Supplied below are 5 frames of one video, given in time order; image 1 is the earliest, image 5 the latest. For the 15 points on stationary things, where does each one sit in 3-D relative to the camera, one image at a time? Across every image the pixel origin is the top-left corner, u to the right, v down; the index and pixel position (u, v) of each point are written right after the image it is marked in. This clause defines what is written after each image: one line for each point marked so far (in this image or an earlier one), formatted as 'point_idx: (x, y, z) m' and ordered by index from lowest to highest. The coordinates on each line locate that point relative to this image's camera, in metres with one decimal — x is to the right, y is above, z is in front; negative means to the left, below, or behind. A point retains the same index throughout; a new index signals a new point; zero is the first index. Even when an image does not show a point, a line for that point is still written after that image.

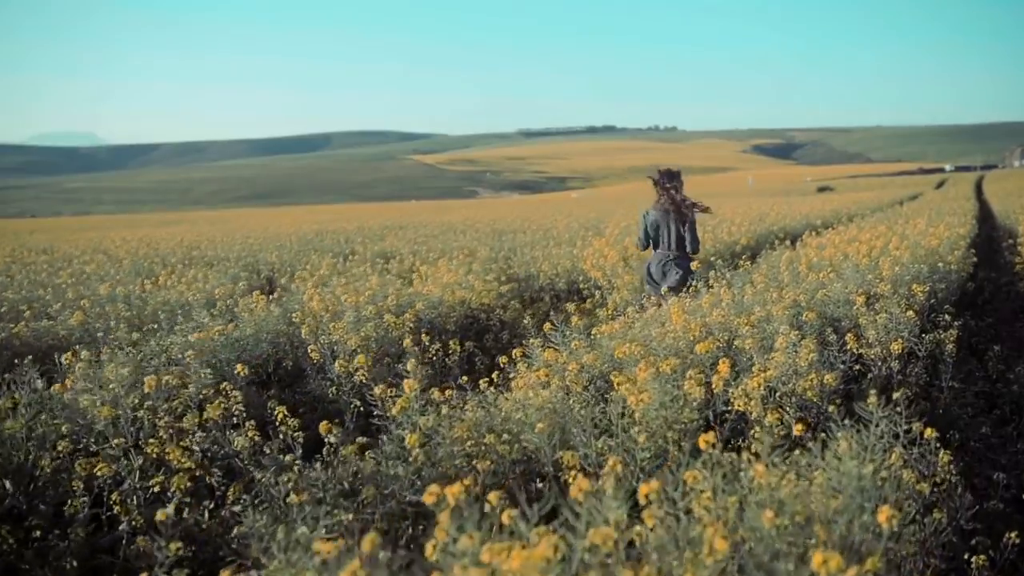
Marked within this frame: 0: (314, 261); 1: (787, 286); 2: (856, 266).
0: (-3.2, +0.5, +13.1) m
1: (+2.4, 0.0, +6.9) m
2: (+3.3, +0.2, +7.6) m
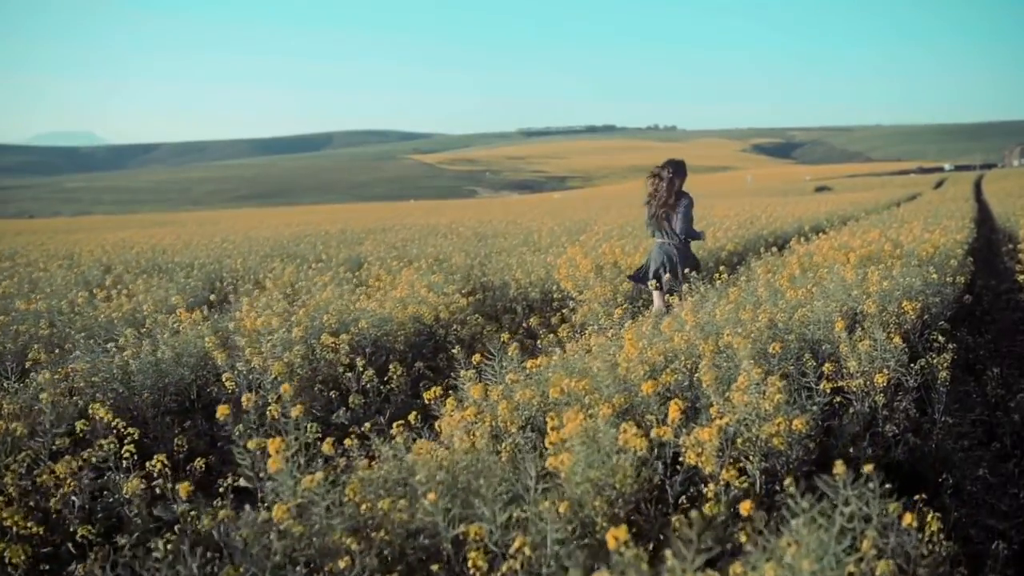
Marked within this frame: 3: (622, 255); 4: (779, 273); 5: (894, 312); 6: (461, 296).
0: (-3.6, +0.3, +12.5) m
1: (+2.0, -0.1, +6.2) m
2: (+2.9, +0.1, +7.0) m
3: (+1.5, +0.5, +10.8) m
4: (+2.5, +0.1, +7.6) m
5: (+2.9, -0.2, +6.0) m
6: (-0.6, -0.1, +9.1) m
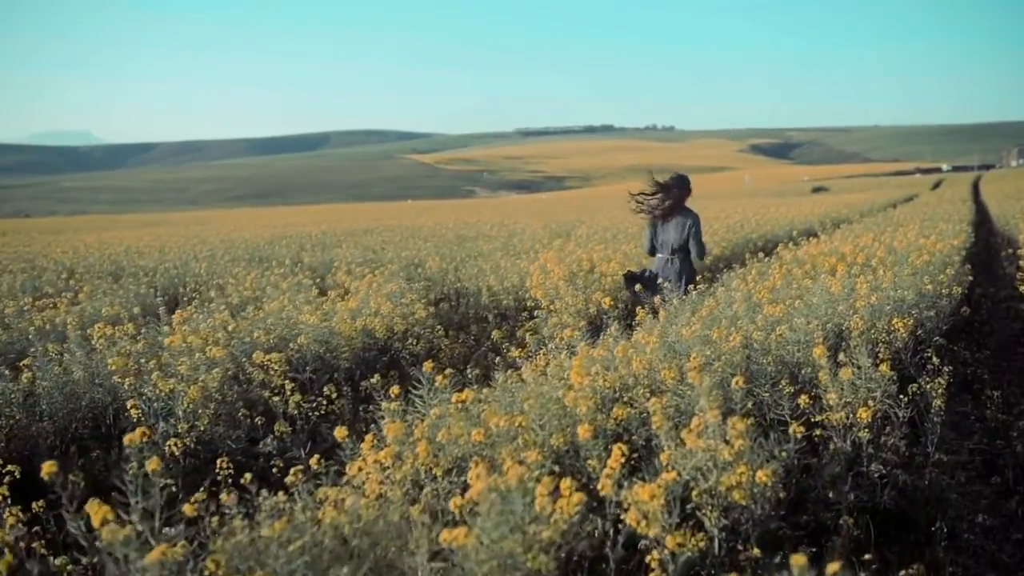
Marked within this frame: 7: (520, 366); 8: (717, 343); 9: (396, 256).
0: (-4.0, +0.2, +11.9) m
1: (+1.6, -0.2, +5.7) m
2: (+2.6, 0.0, +6.4) m
3: (+1.1, +0.4, +10.2) m
4: (+2.2, 0.0, +7.0) m
5: (+2.5, -0.3, +5.4) m
6: (-0.9, -0.2, +8.5) m
7: (+0.1, -0.5, +5.2) m
8: (+1.3, -0.4, +5.0) m
9: (-2.0, +0.5, +14.0) m
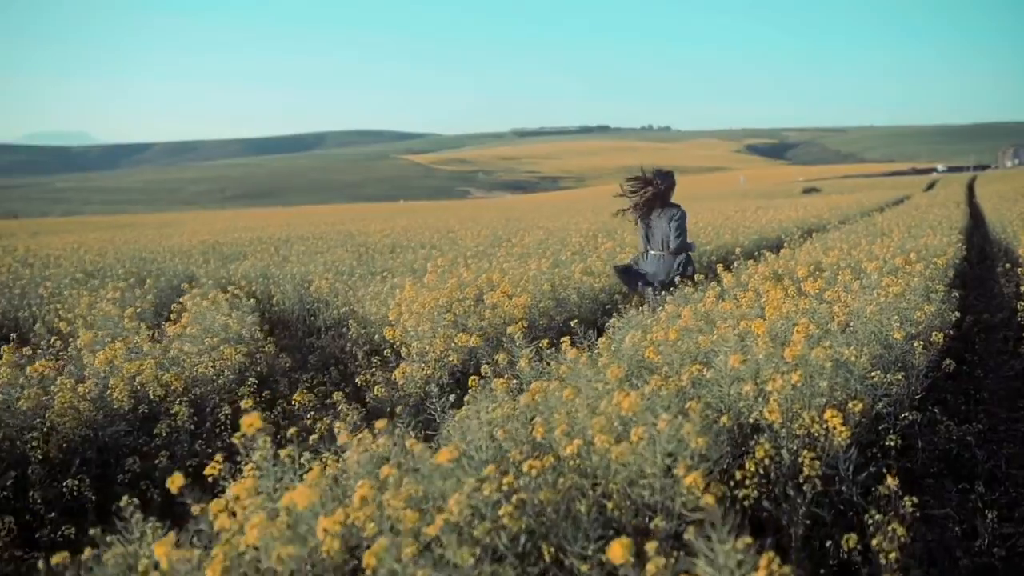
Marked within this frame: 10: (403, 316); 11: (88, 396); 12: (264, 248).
0: (-5.2, -0.1, +9.9) m
1: (+0.4, -0.5, +3.7) m
2: (+1.3, -0.3, +4.4) m
3: (-0.1, +0.1, +8.2) m
4: (+0.9, -0.3, +5.0) m
5: (+1.3, -0.6, +3.4) m
6: (-2.2, -0.5, +6.5) m
7: (-1.2, -0.8, +3.2) m
8: (0.0, -0.7, +3.0) m
9: (-3.3, +0.2, +12.0) m
10: (-0.9, -0.3, +6.9) m
11: (-2.6, -0.6, +4.9) m
12: (-5.5, +0.9, +17.5) m
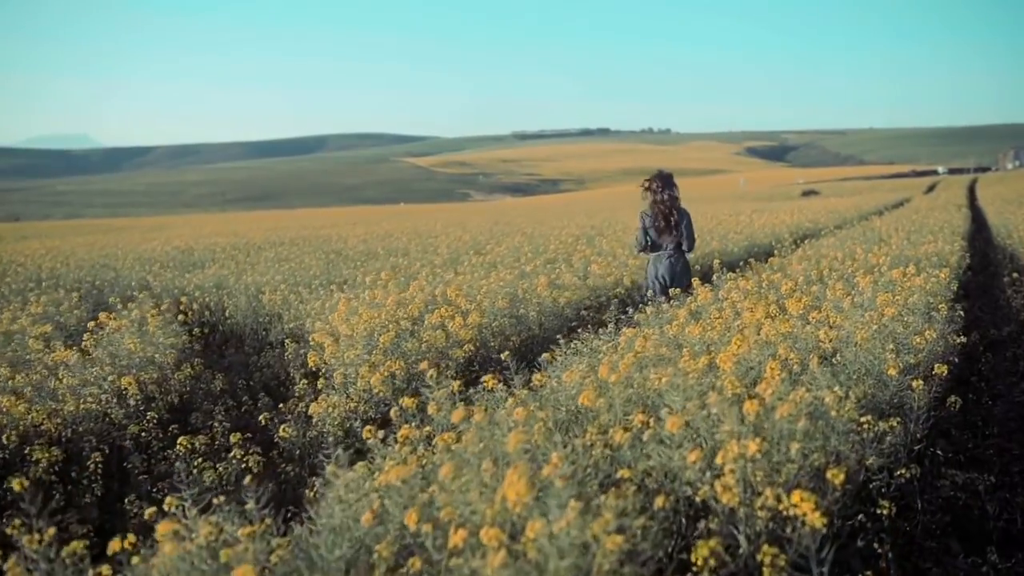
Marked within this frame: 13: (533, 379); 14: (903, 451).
0: (-5.6, -0.2, +9.1) m
1: (0.0, -0.7, +2.9) m
2: (+0.9, -0.5, +3.6) m
3: (-0.5, -0.1, +7.4) m
4: (+0.5, -0.4, +4.2) m
5: (+0.9, -0.7, +2.6) m
6: (-2.6, -0.7, +5.7) m
7: (-1.6, -0.9, +2.4) m
8: (-0.4, -0.8, +2.2) m
9: (-3.7, +0.1, +11.2) m
10: (-1.4, -0.4, +6.1) m
11: (-3.0, -0.8, +4.1) m
12: (-5.9, +0.7, +16.7) m
13: (+0.1, -0.5, +4.2) m
14: (+1.8, -0.8, +3.7) m
